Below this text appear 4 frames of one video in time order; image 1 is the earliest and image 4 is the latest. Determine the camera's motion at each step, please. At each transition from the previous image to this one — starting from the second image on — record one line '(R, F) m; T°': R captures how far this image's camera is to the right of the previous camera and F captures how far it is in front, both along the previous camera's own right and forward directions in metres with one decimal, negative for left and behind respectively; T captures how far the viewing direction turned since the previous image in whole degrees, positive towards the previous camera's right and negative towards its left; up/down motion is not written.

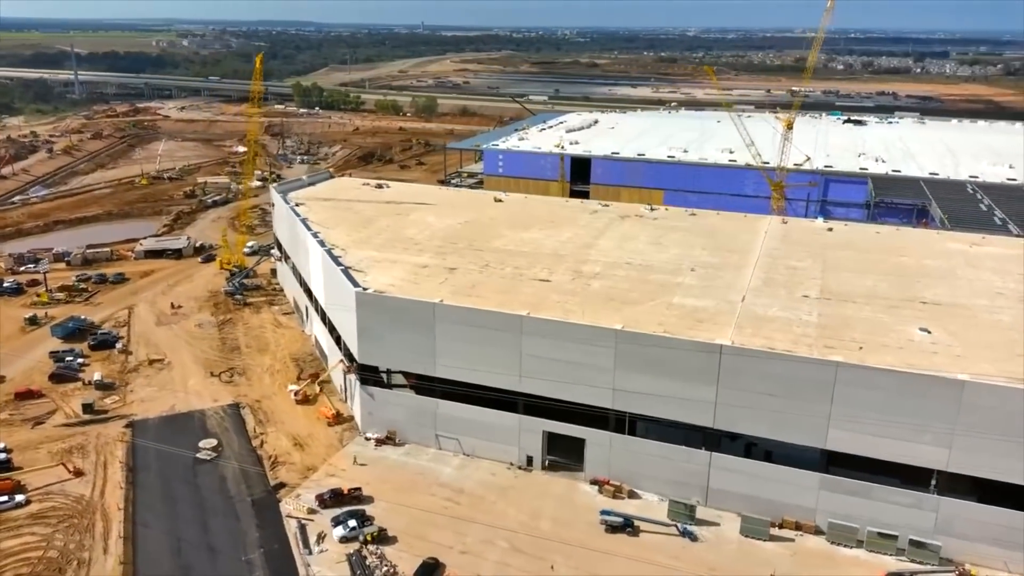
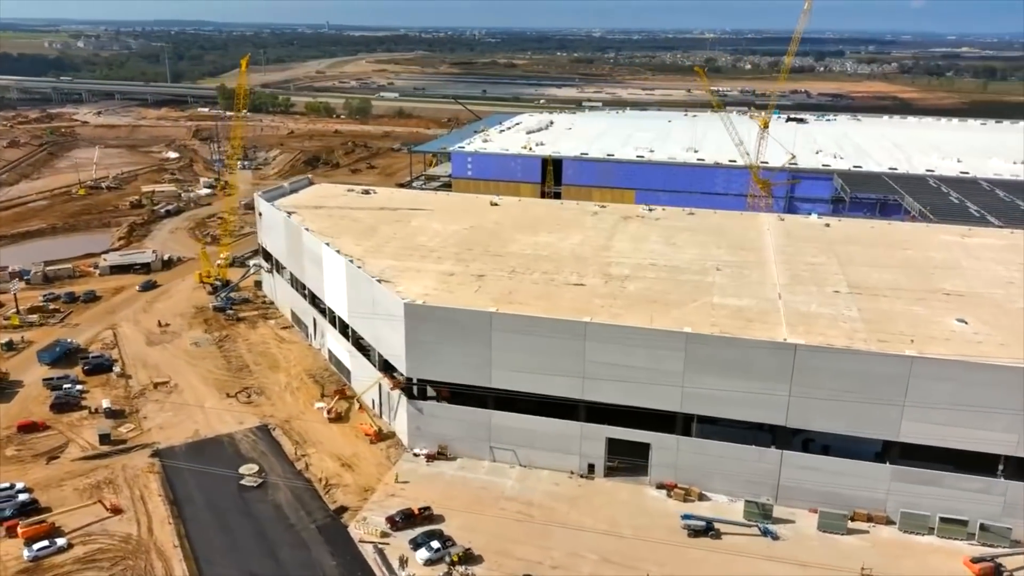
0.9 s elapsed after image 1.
(-4.4, +0.7) m; +6°
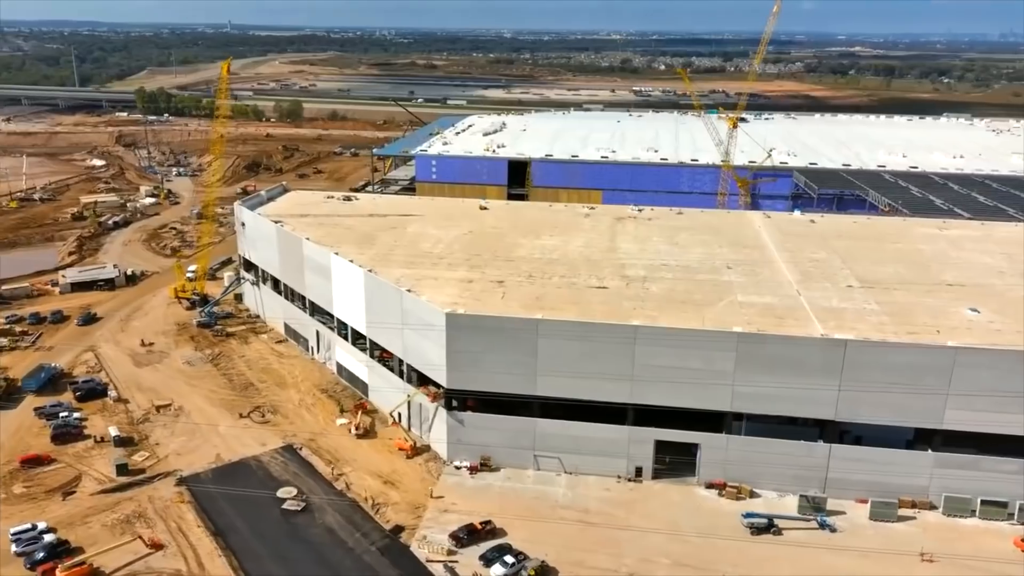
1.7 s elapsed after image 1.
(-3.9, +0.6) m; +6°
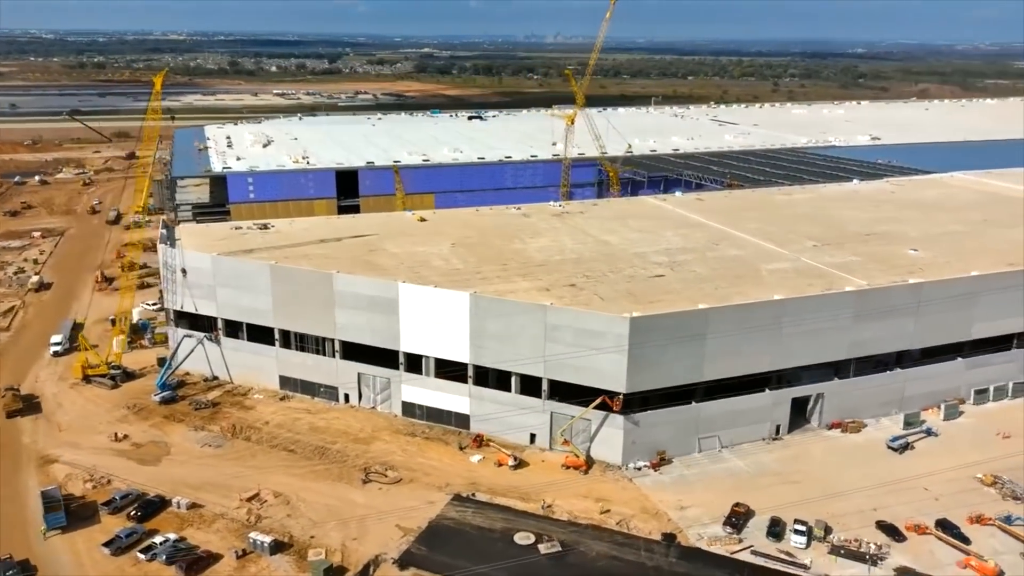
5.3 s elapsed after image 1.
(-16.4, +4.5) m; +28°
